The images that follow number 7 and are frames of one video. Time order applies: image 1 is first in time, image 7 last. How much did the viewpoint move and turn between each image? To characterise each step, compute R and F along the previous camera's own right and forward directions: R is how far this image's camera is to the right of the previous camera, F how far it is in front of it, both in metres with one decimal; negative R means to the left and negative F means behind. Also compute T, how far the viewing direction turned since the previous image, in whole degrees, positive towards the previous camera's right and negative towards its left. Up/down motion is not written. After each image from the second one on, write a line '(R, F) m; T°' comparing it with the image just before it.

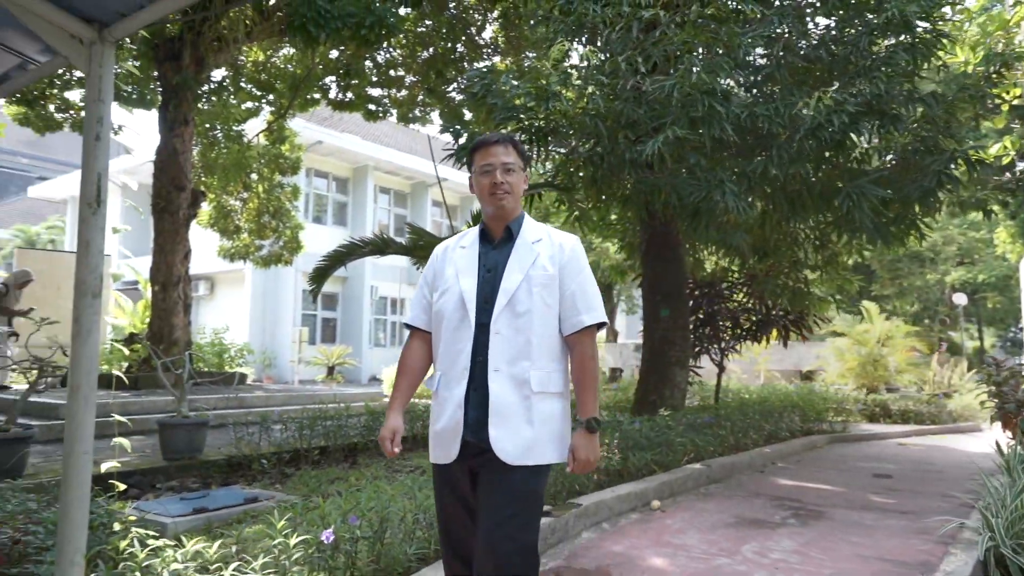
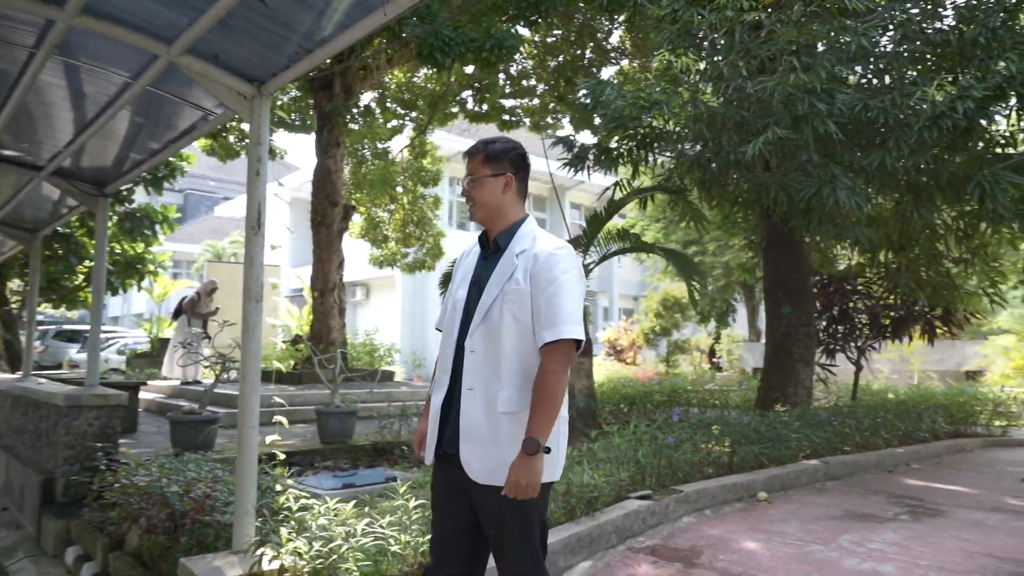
(+0.3, -0.4) m; -12°
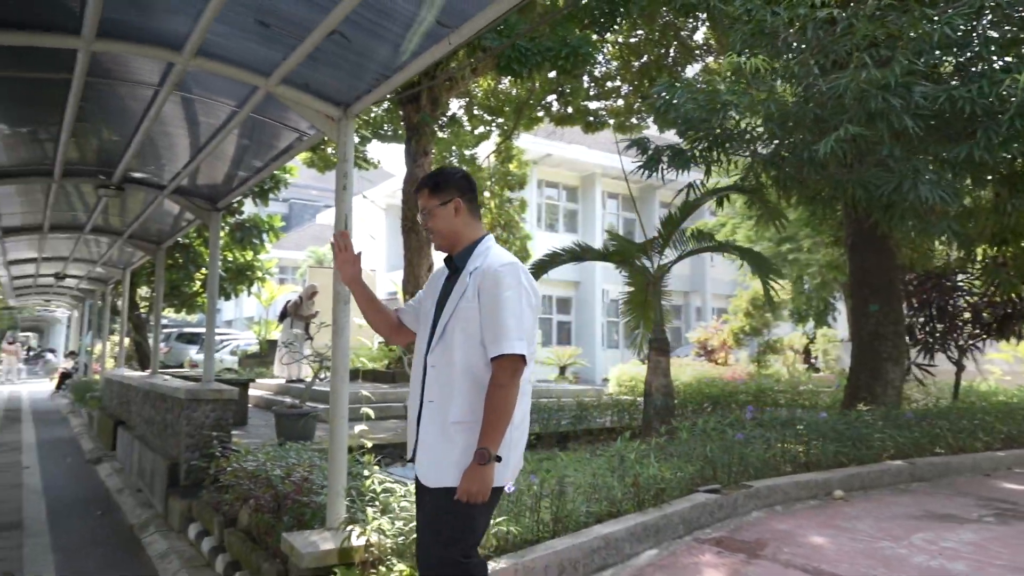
(+0.2, -0.3) m; -8°
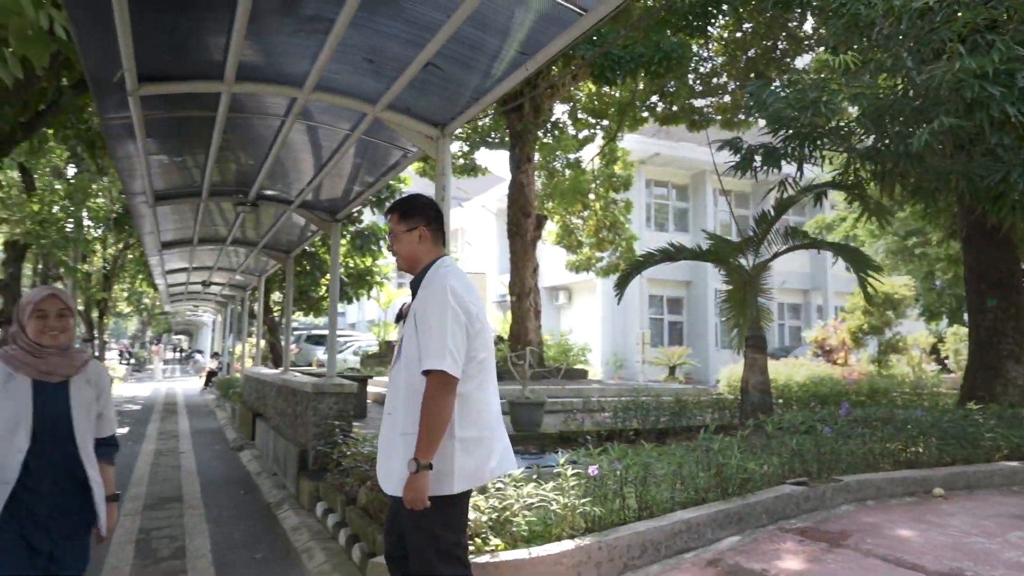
(+0.2, -0.4) m; -9°
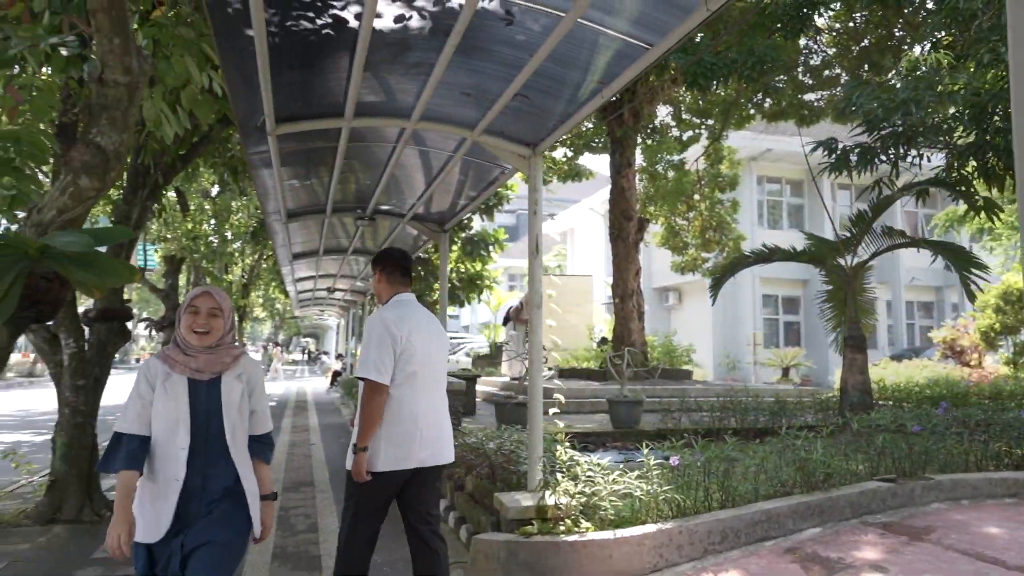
(+0.2, -0.5) m; -9°
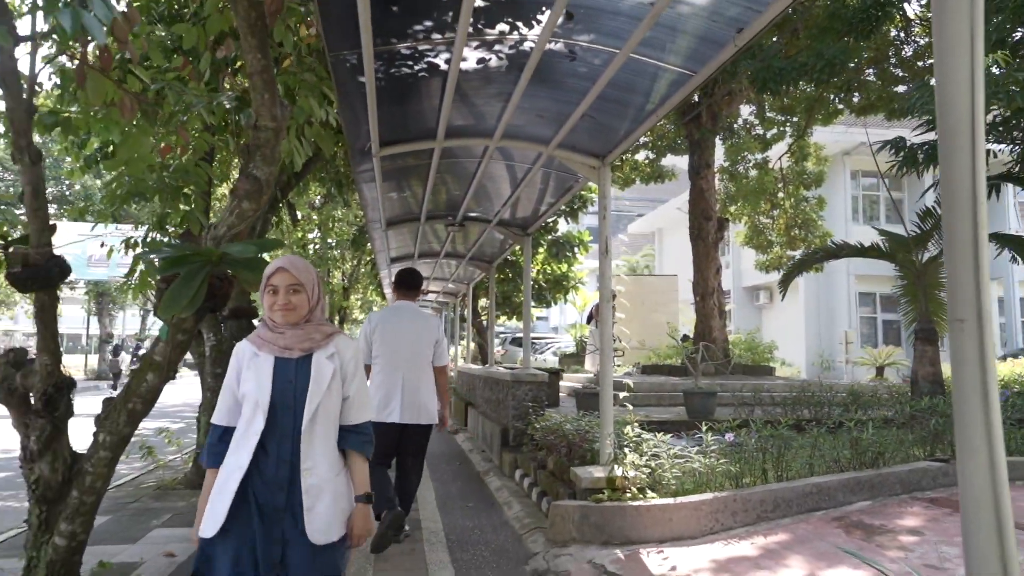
(+0.2, -0.7) m; -7°
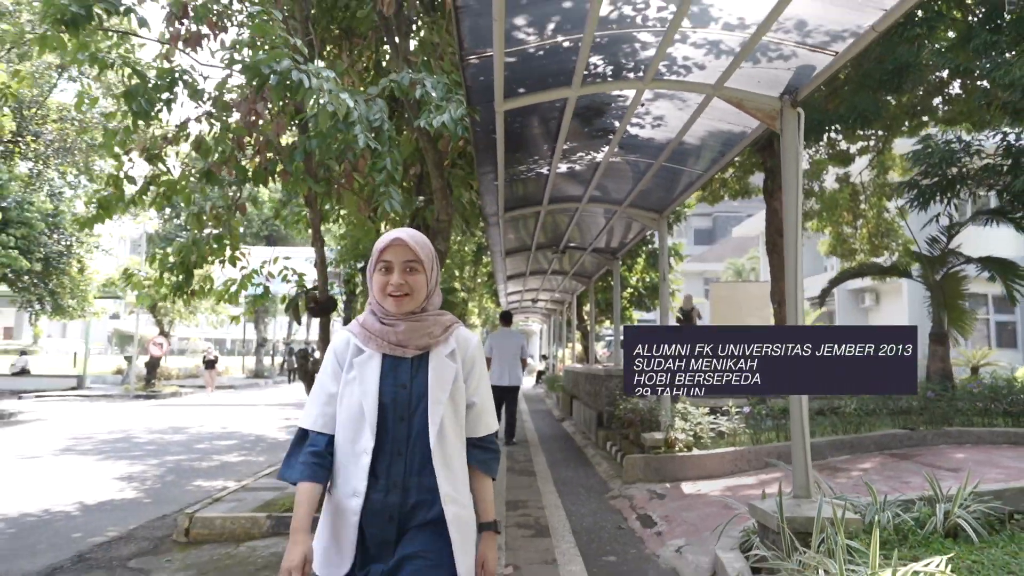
(+0.3, -2.7) m; -9°
